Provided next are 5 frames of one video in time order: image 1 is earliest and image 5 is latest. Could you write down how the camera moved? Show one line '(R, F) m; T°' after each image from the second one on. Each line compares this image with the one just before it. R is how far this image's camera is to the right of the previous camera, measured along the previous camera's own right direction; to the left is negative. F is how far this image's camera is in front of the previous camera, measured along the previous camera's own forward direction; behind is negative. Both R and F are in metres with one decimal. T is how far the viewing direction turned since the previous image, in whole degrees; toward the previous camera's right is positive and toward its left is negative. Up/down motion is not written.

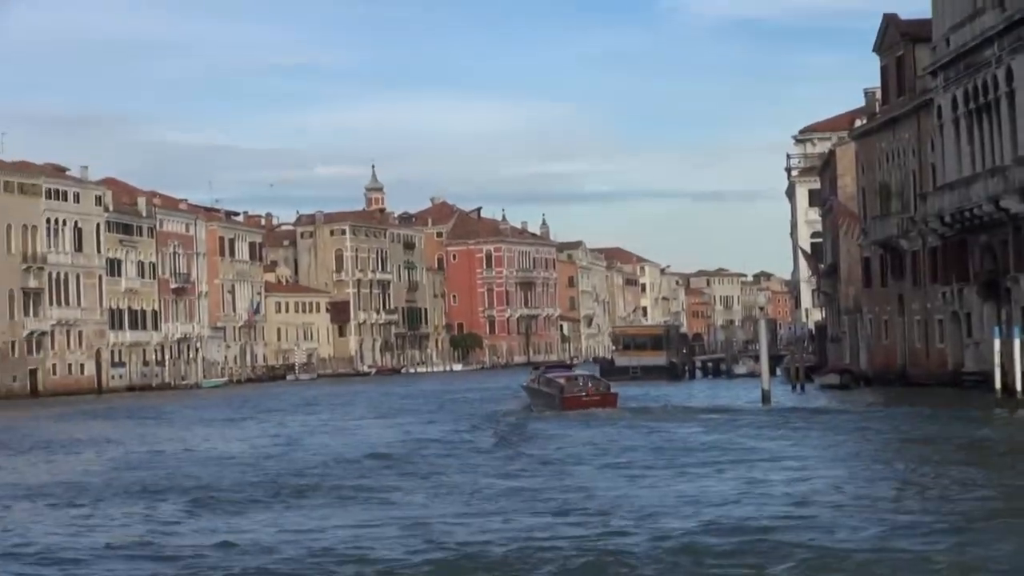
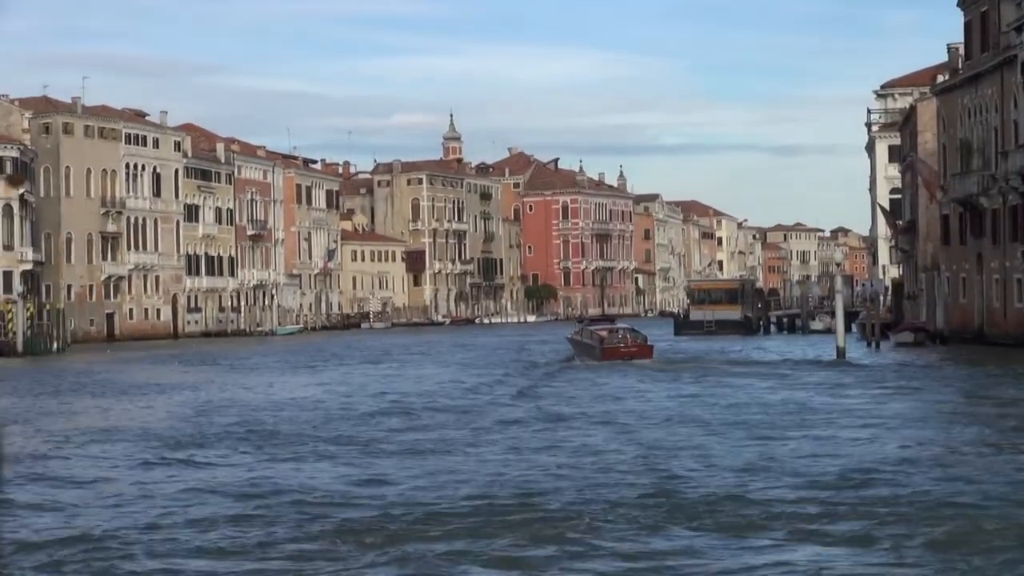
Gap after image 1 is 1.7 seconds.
(-0.8, +0.1) m; -2°
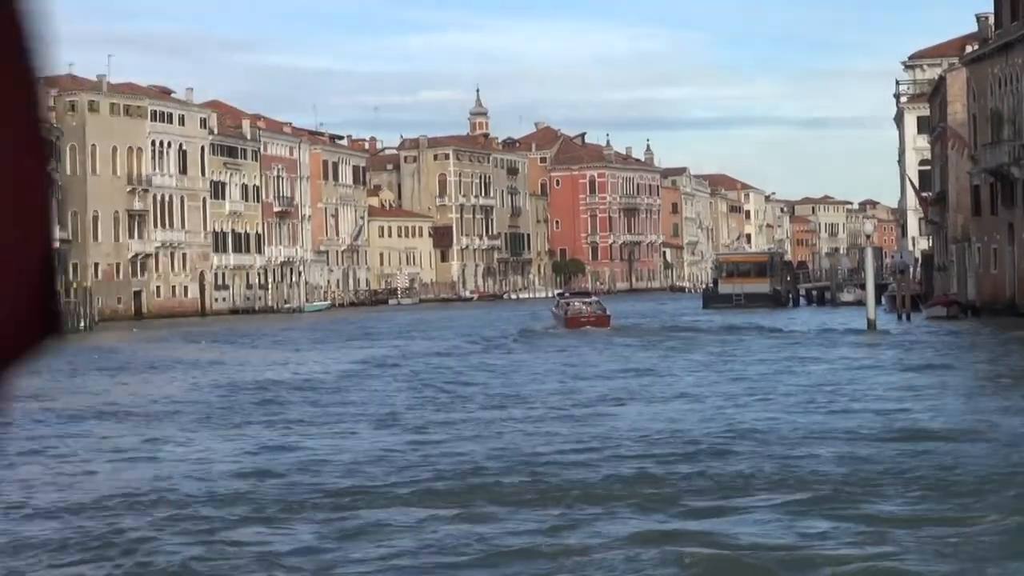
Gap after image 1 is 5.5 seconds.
(0.0, +0.3) m; -1°
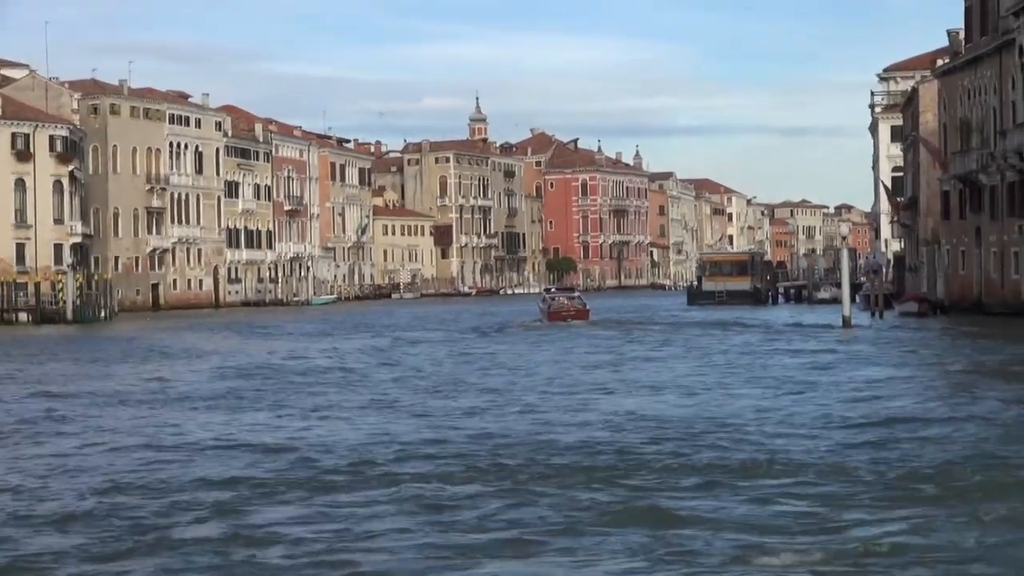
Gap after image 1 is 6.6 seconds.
(0.0, -6.4) m; 0°
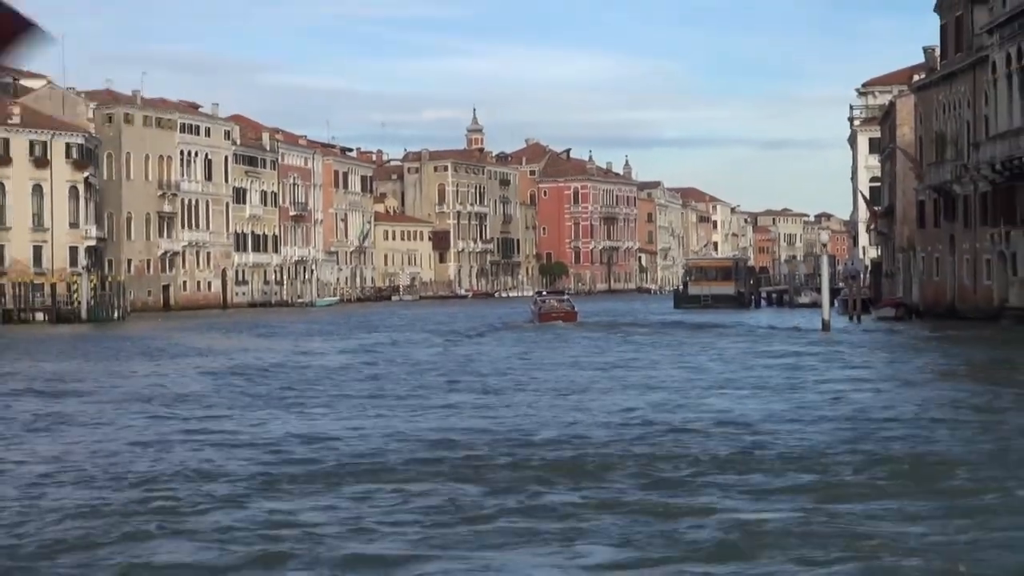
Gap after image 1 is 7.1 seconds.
(+0.2, -5.2) m; 0°
